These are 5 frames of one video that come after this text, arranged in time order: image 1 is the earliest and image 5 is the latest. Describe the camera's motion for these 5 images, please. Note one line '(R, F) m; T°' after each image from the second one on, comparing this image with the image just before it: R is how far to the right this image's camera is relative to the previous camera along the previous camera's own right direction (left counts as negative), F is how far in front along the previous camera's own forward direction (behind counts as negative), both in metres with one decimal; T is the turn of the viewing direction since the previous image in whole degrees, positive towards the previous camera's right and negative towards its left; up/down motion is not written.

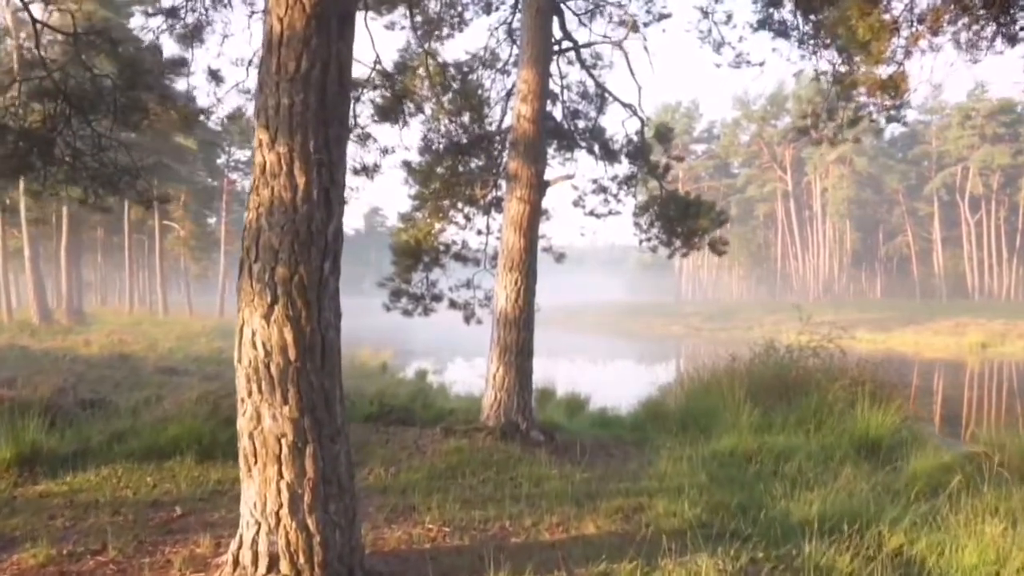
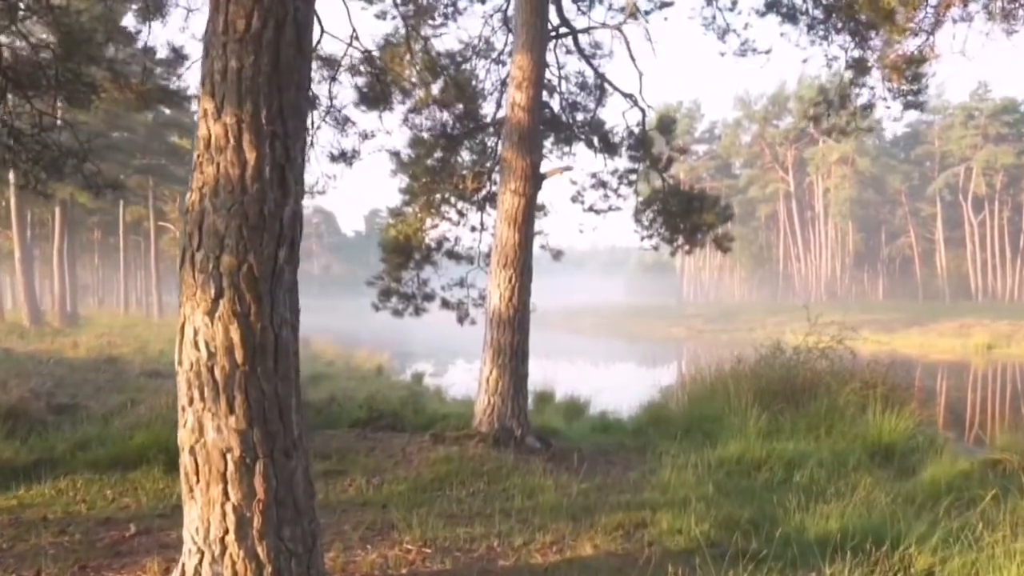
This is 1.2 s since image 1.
(+0.1, +0.4) m; 0°
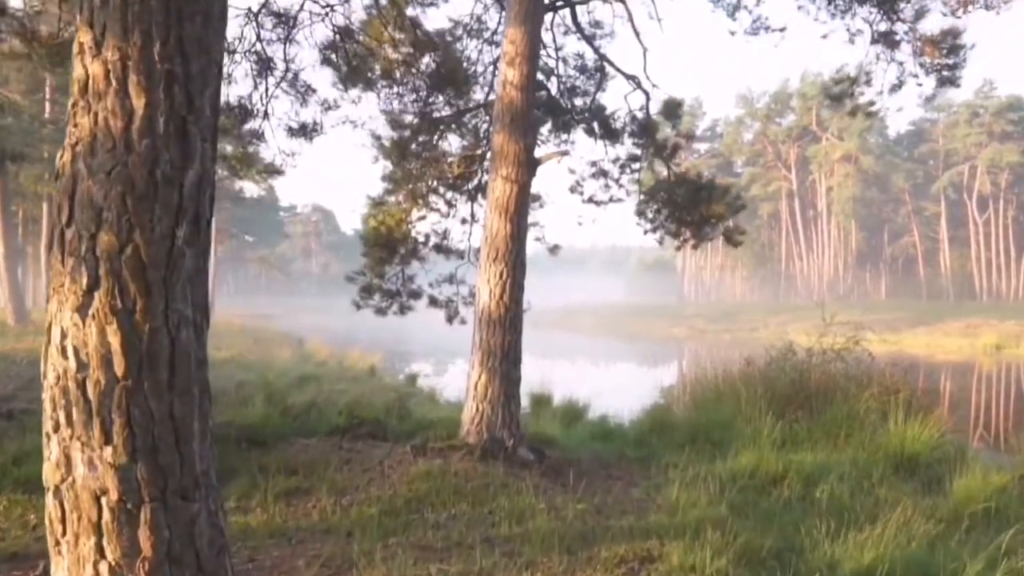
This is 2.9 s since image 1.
(+0.1, +0.7) m; 0°
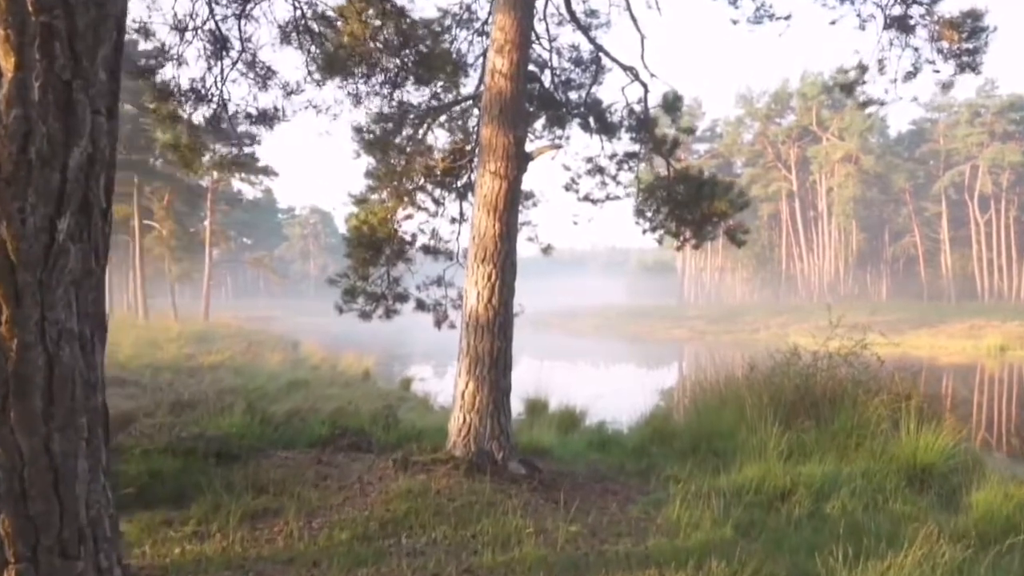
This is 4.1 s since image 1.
(+0.1, +0.4) m; 0°
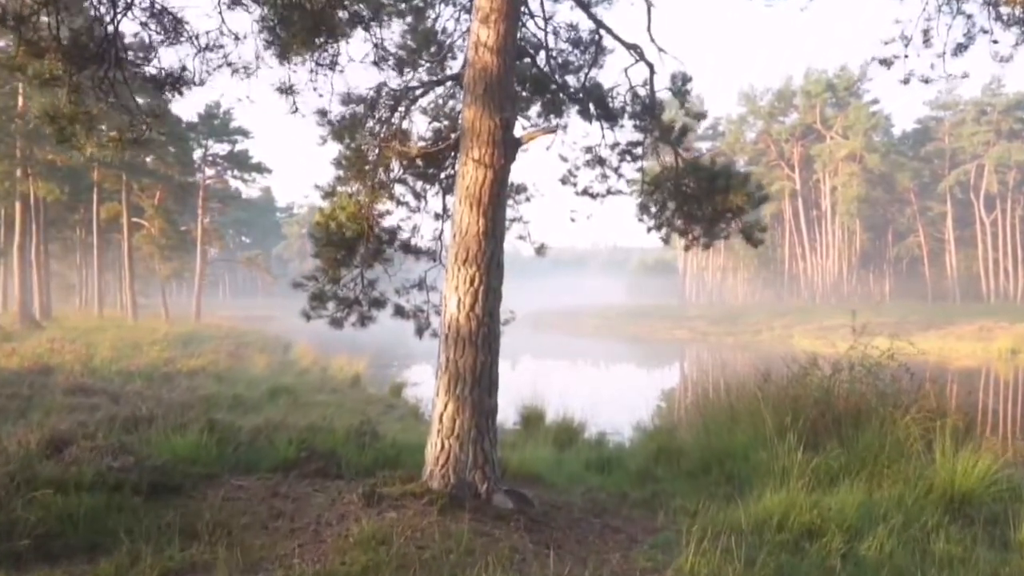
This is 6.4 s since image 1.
(+0.1, +0.9) m; 0°
